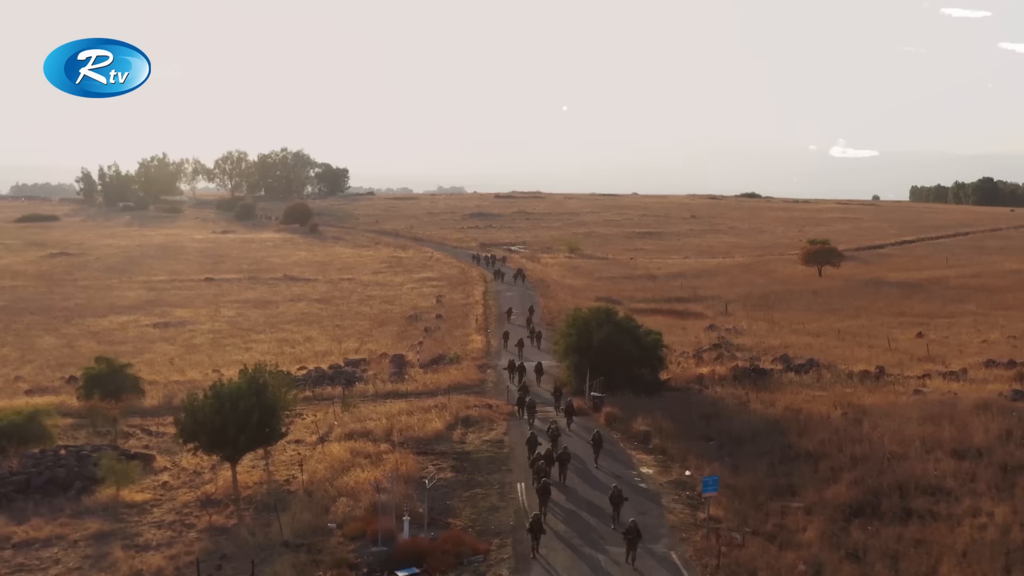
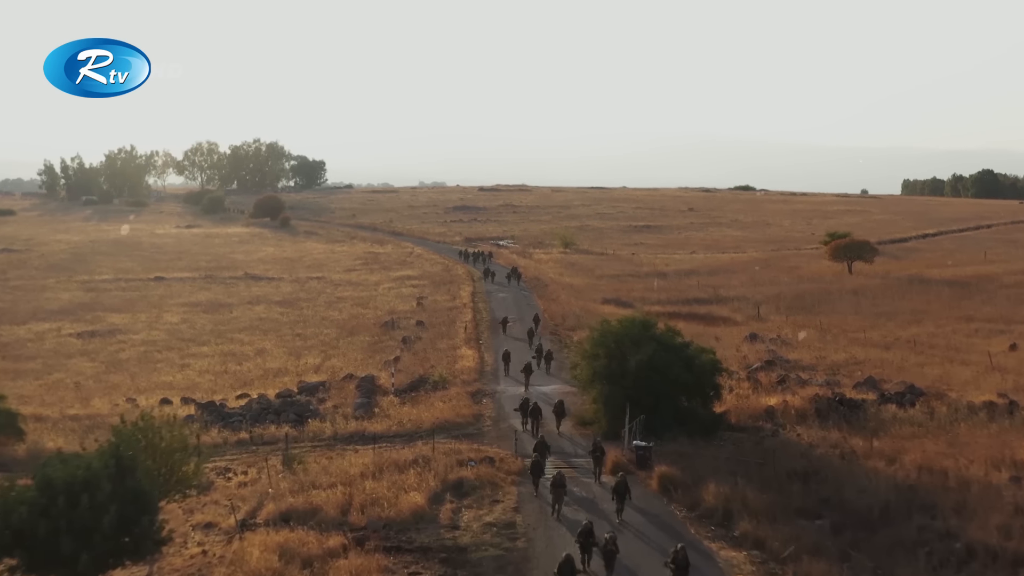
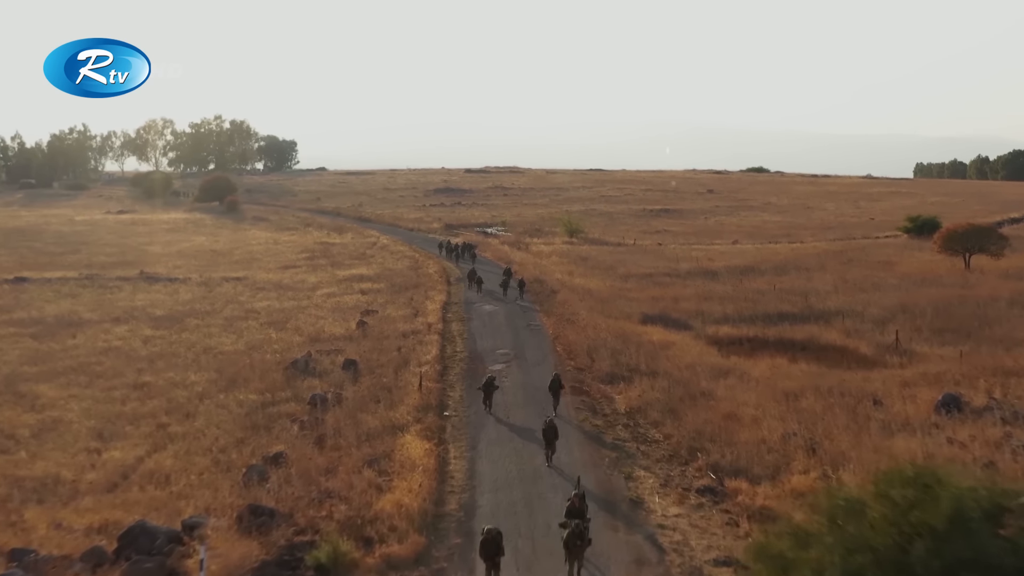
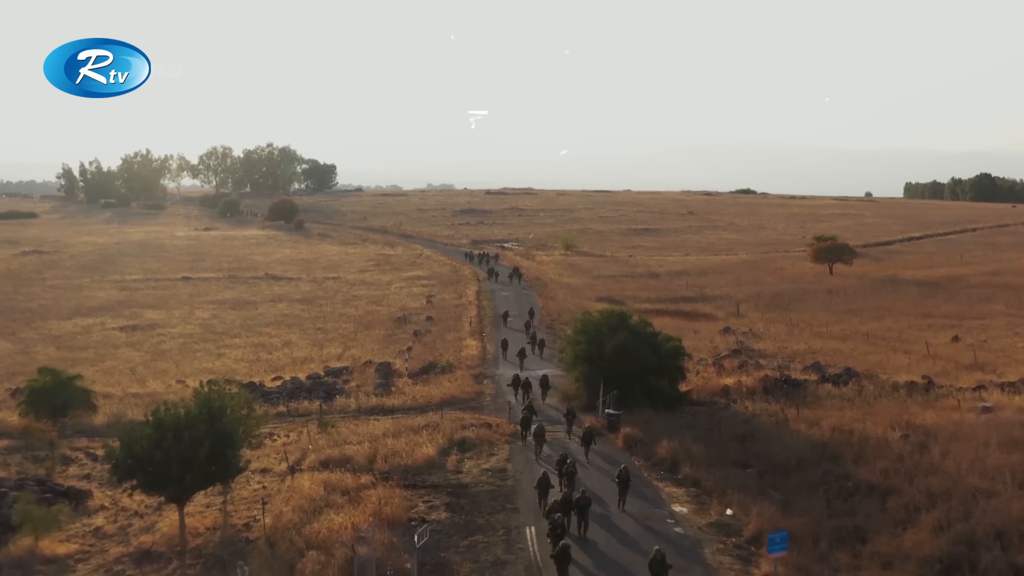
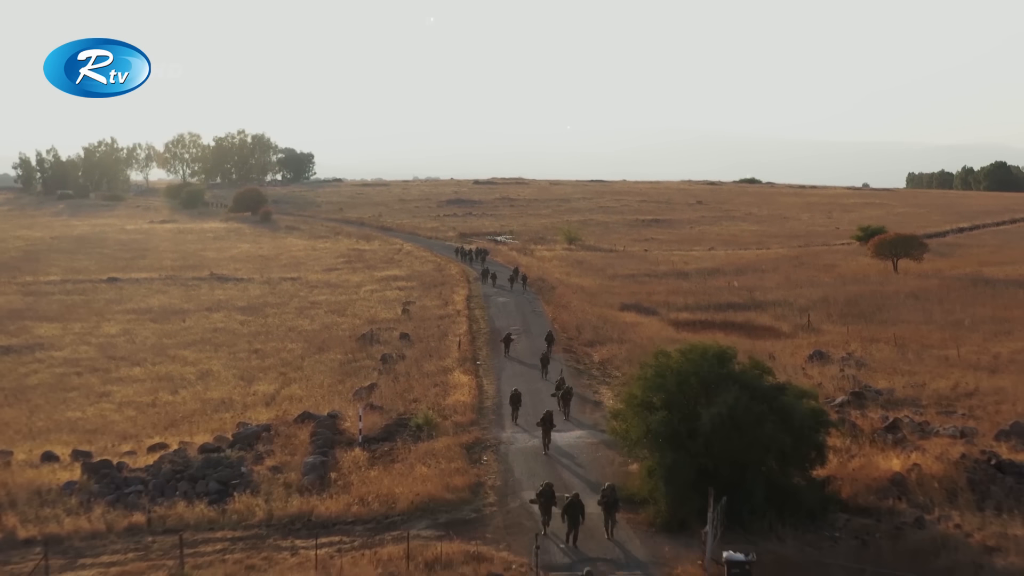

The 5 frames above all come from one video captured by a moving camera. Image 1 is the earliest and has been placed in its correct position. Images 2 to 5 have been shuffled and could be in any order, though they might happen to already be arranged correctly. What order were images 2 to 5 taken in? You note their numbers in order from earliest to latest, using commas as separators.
4, 2, 5, 3
